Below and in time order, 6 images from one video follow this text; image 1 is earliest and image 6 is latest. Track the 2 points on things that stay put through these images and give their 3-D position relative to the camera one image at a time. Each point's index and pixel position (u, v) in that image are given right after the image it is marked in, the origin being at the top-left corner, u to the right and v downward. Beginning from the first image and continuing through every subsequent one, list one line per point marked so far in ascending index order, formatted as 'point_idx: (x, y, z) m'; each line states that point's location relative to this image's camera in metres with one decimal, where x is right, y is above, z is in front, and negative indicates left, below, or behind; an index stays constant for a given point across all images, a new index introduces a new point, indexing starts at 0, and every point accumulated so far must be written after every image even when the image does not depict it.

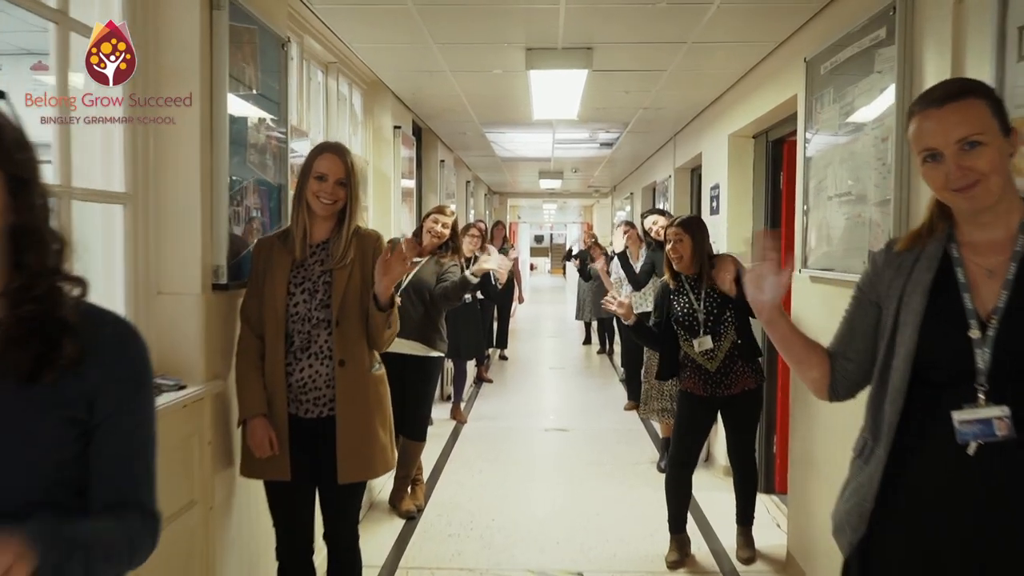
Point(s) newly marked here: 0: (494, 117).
0: (-0.1, +1.1, +4.9) m
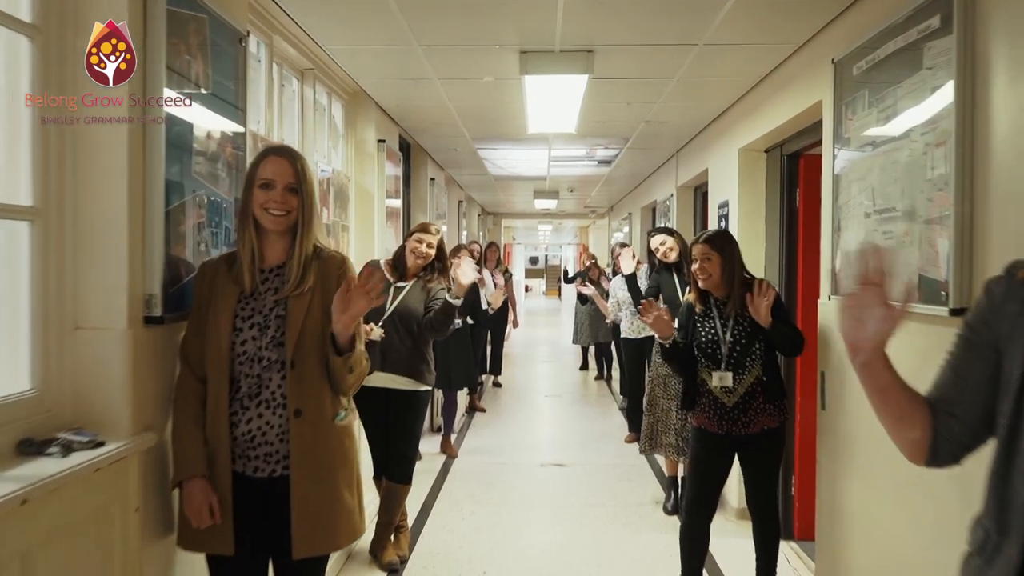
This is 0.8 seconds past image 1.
0: (-0.1, +0.9, +4.6) m
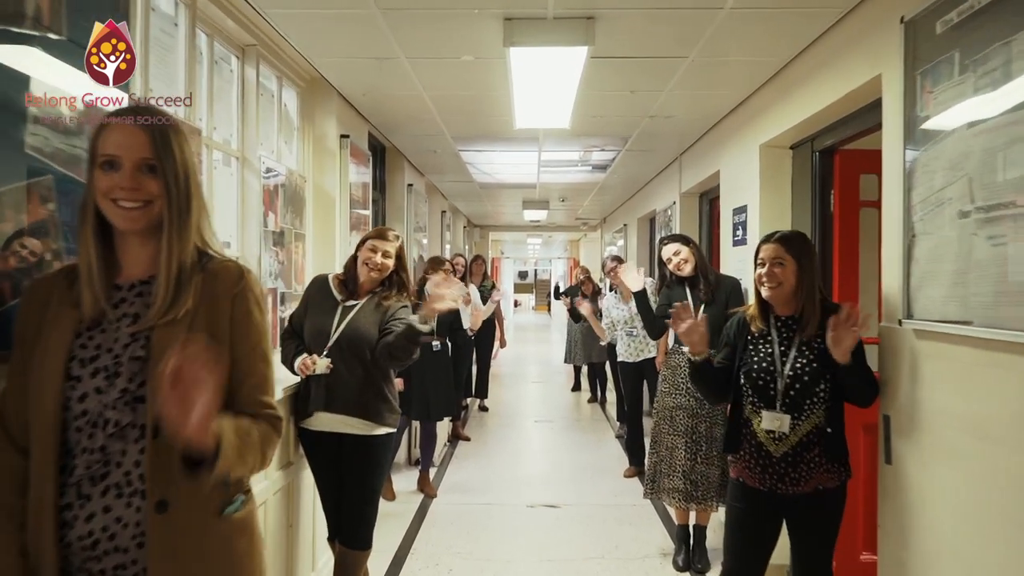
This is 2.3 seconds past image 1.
0: (-0.2, +0.8, +4.1) m
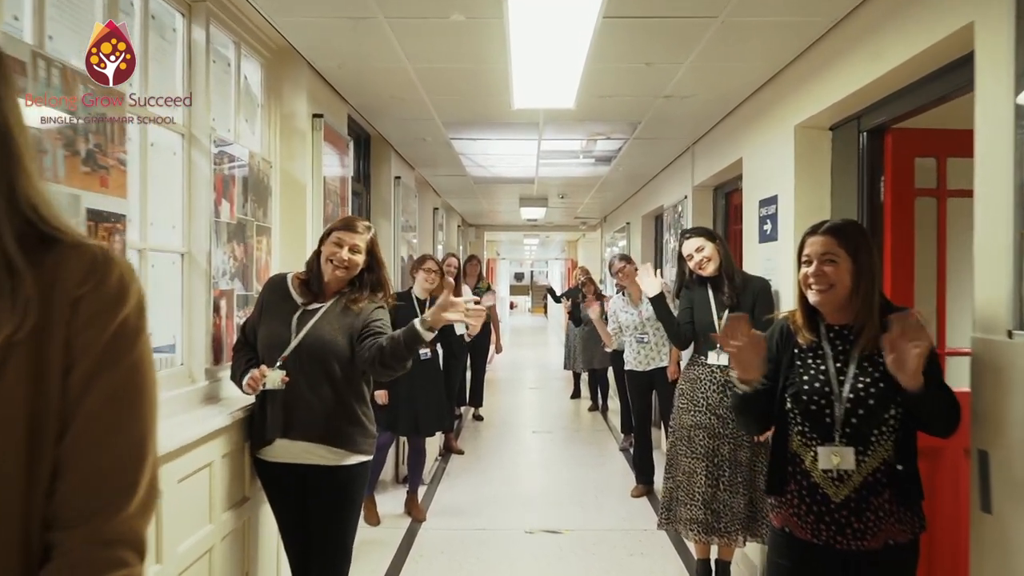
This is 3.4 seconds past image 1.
0: (-0.2, +0.8, +3.6) m
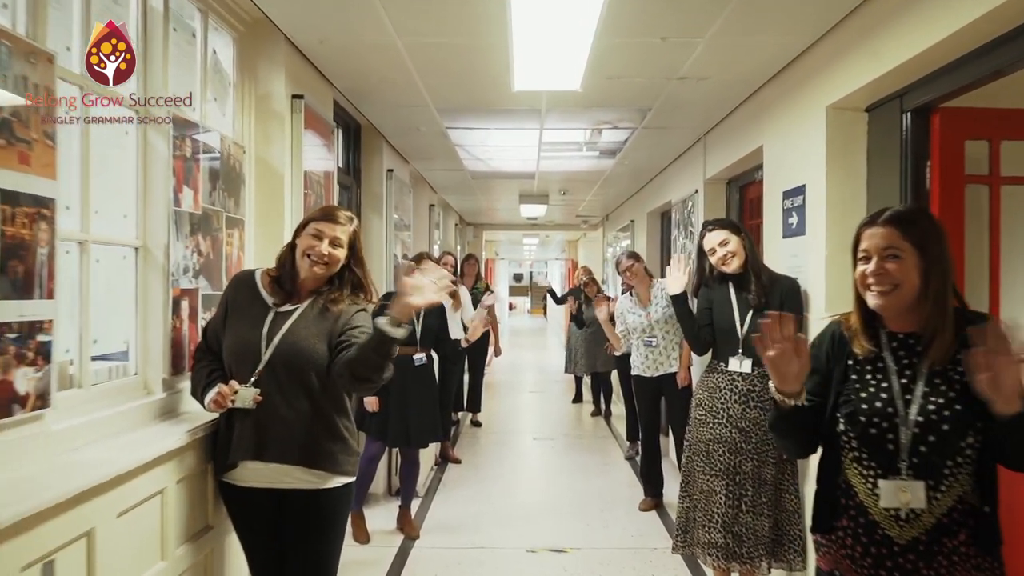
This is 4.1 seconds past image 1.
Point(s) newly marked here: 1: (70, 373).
0: (-0.2, +0.8, +3.4) m
1: (-0.9, -0.2, +1.7) m
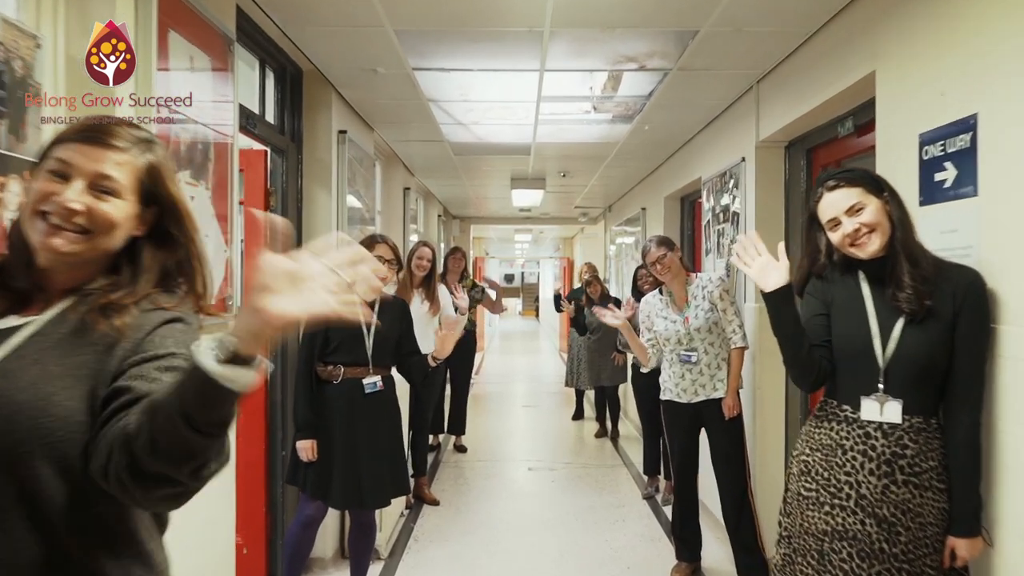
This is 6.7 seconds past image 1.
0: (-0.3, +0.8, +2.3) m
1: (-1.0, -0.2, +0.6) m
